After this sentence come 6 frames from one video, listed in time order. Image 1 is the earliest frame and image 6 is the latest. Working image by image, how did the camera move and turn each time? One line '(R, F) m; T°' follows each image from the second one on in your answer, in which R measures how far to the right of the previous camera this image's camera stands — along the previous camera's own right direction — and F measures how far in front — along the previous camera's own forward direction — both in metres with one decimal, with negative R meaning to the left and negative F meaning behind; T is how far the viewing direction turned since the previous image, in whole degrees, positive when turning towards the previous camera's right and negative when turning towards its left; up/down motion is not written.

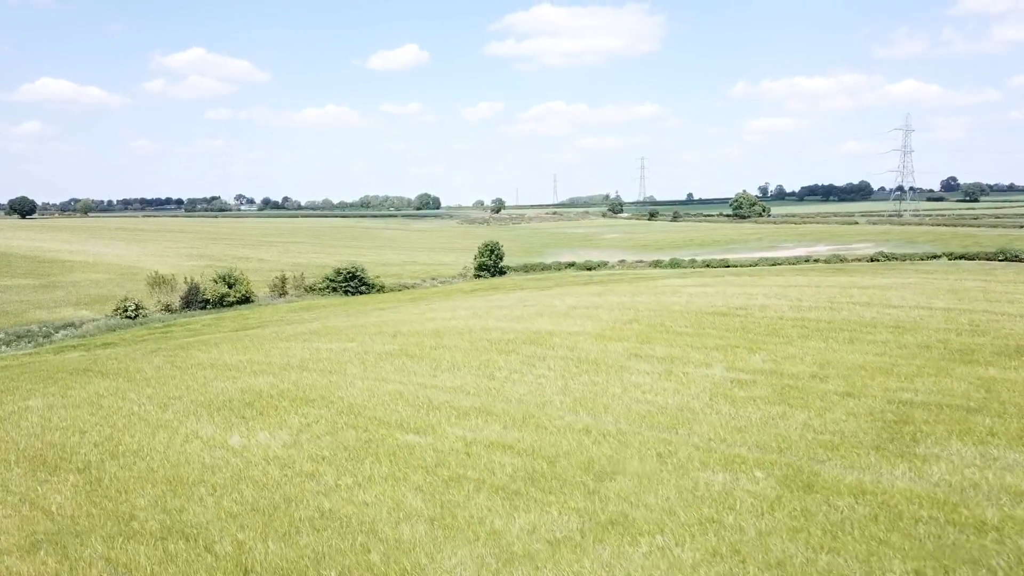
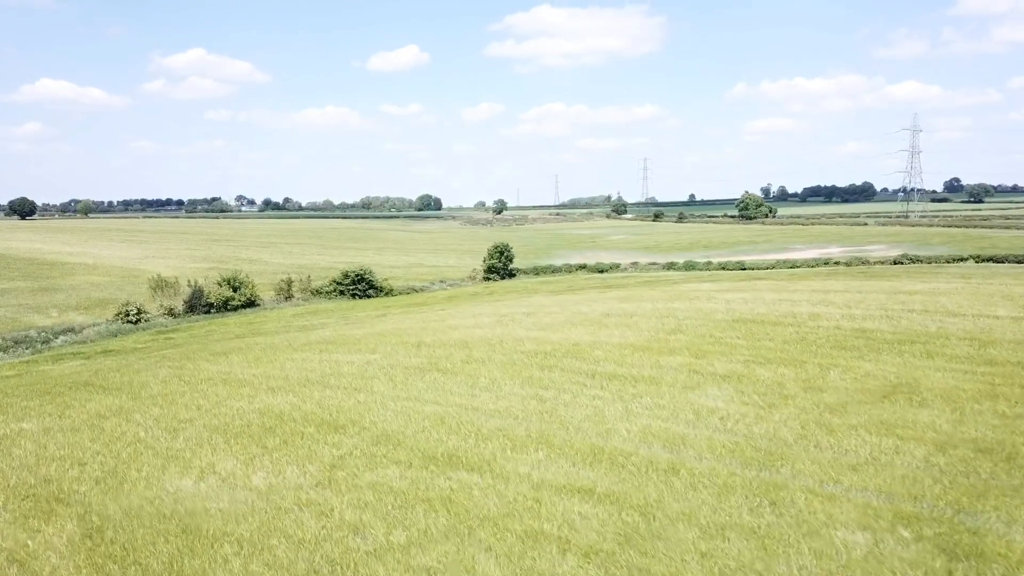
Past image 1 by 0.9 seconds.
(-0.6, +1.5) m; 0°
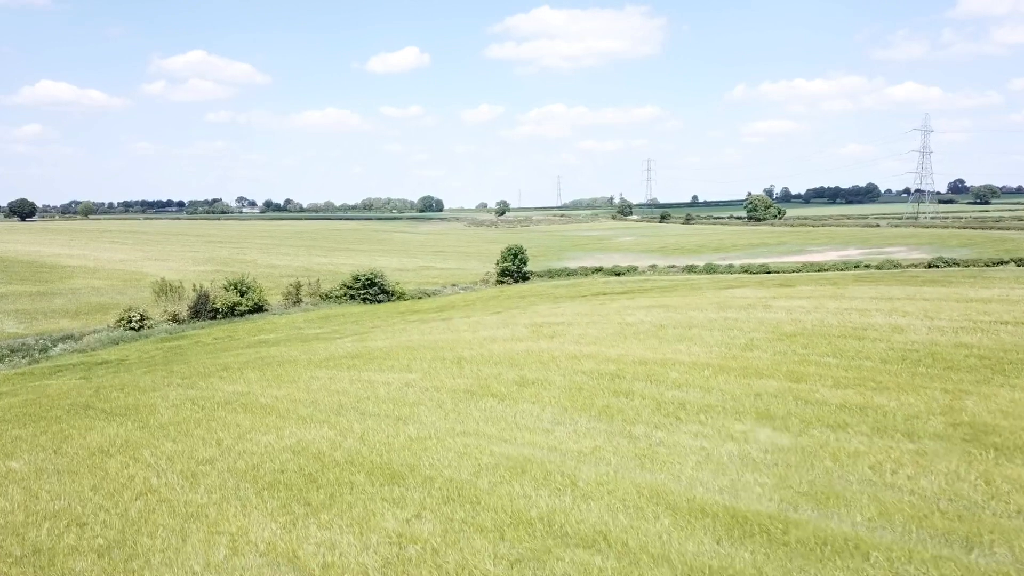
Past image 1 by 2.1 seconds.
(-0.8, +2.0) m; 0°
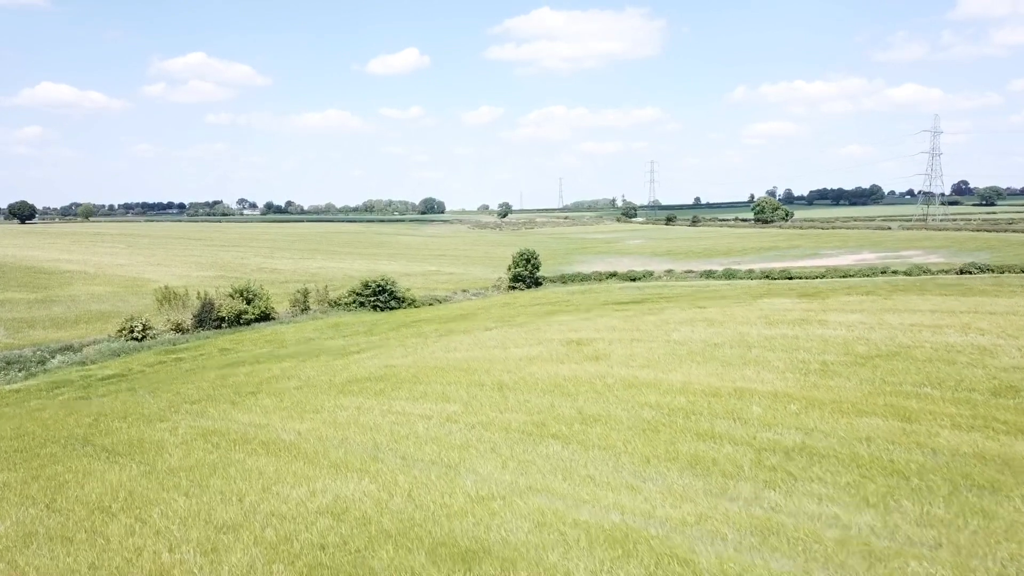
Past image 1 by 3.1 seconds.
(-0.7, +1.8) m; 0°
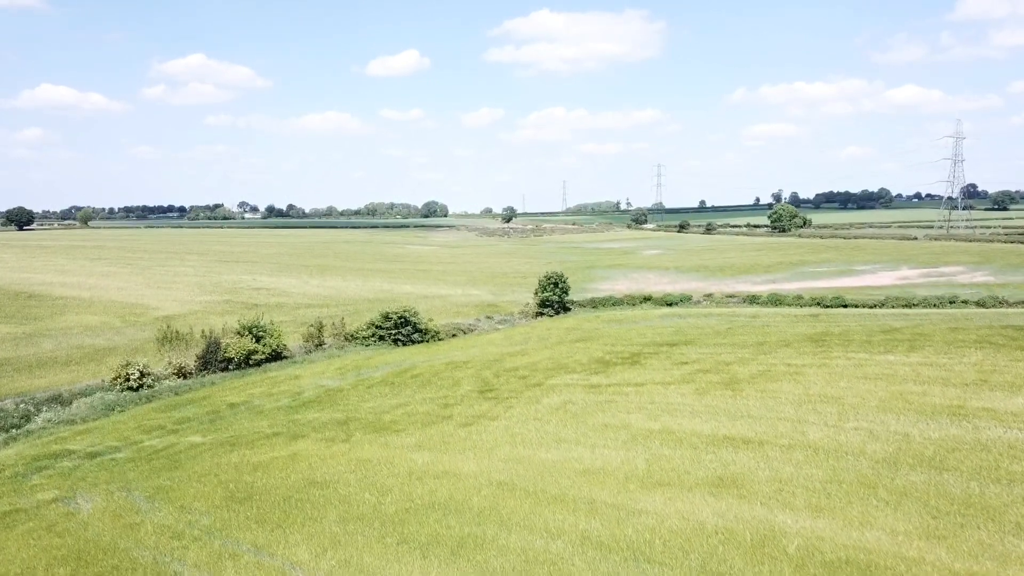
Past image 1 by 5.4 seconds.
(-1.4, +4.4) m; 0°
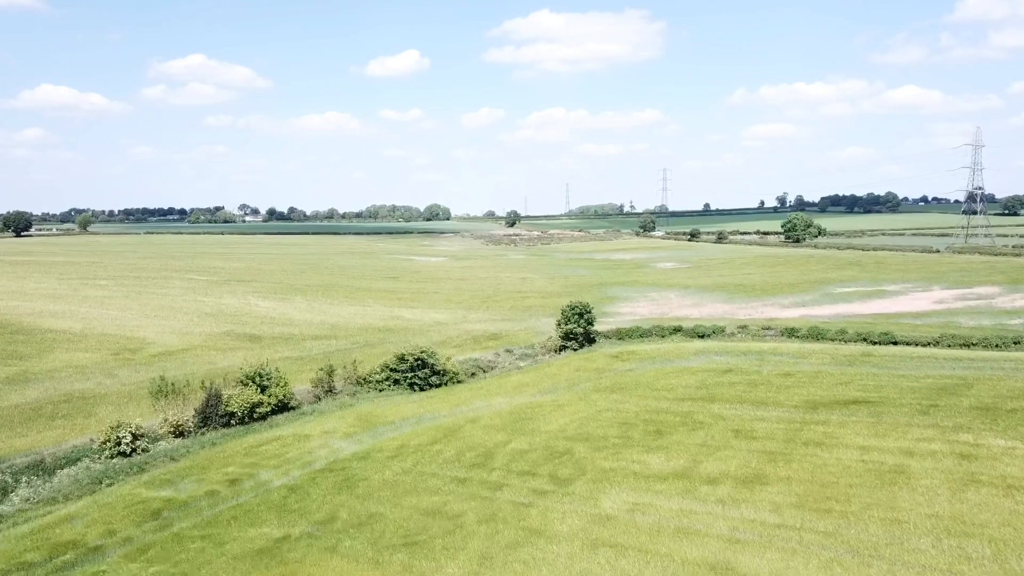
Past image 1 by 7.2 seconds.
(-1.0, +3.7) m; 0°
